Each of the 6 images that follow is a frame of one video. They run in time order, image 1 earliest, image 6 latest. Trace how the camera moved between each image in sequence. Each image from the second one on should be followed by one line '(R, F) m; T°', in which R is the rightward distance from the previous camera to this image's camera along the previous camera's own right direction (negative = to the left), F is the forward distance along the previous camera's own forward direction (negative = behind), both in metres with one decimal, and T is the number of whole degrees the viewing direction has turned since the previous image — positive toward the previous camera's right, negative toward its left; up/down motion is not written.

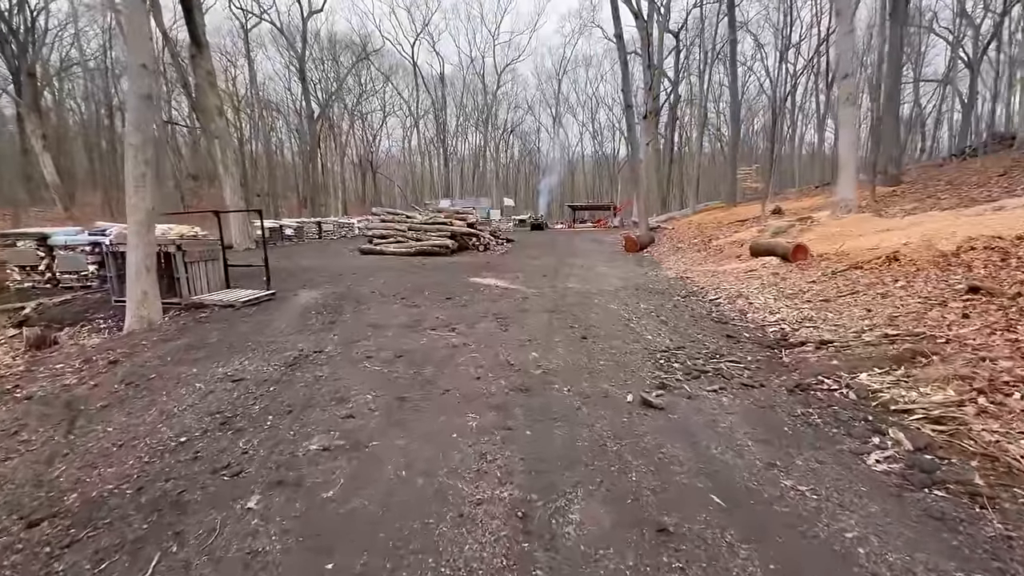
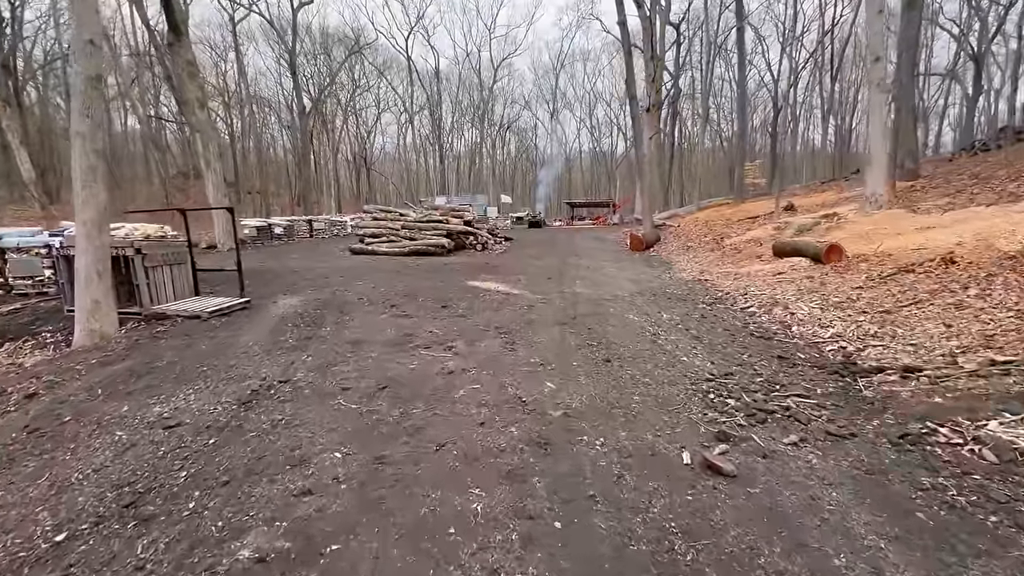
(-0.1, +0.8) m; 0°
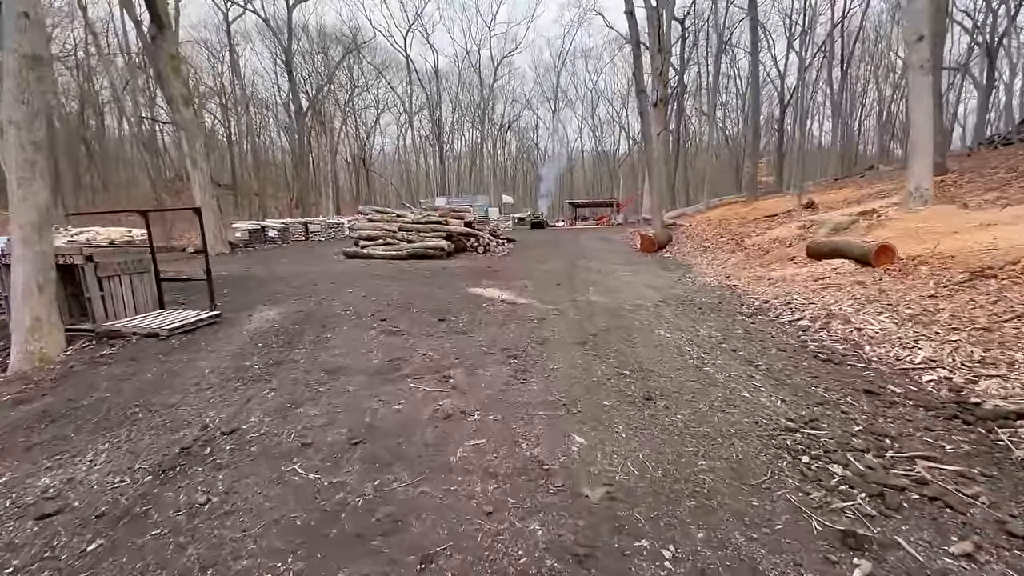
(-0.1, +0.9) m; 0°
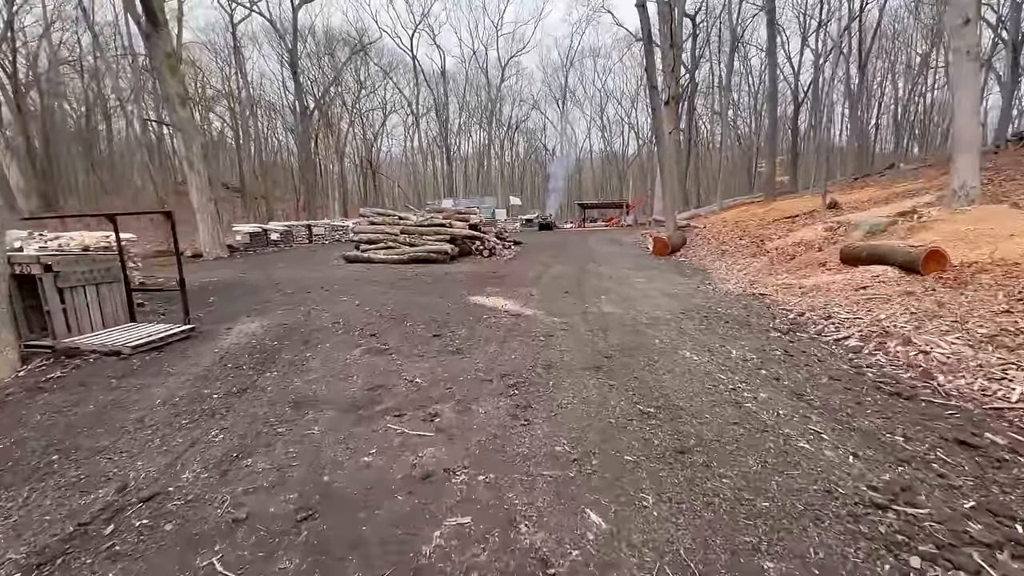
(+0.1, +0.6) m; -1°
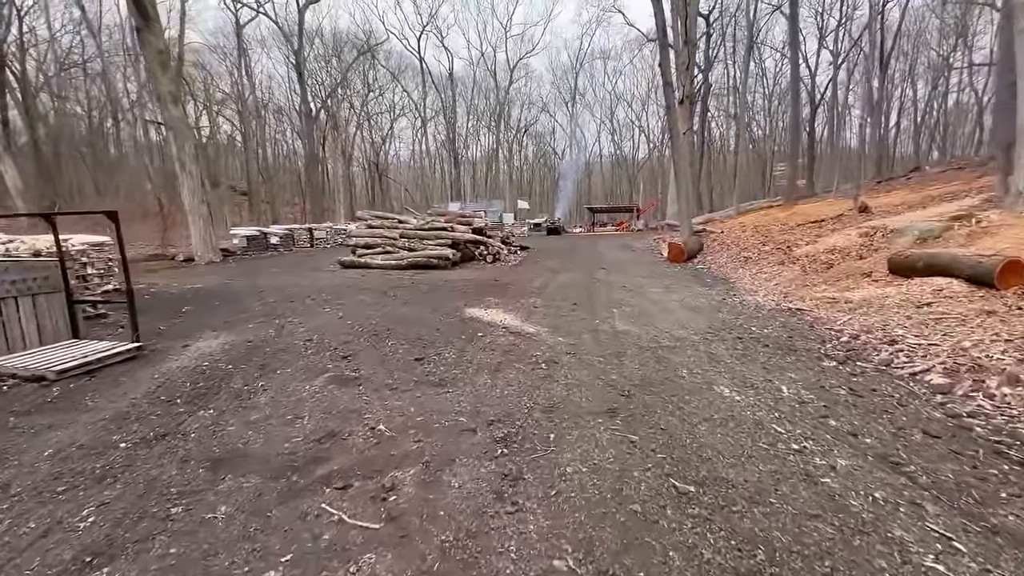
(+0.1, +0.8) m; -1°
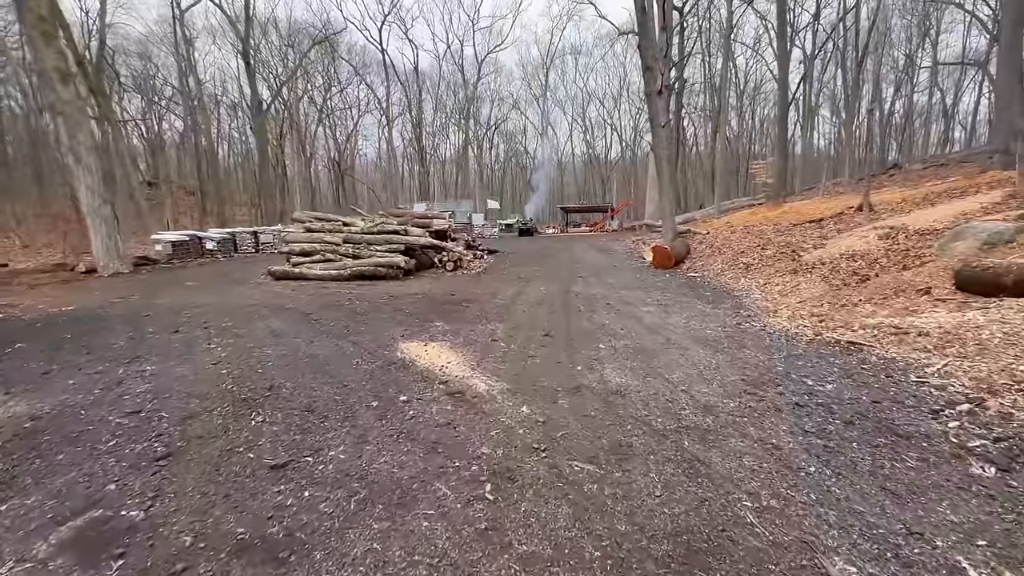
(+0.3, +1.8) m; +3°
